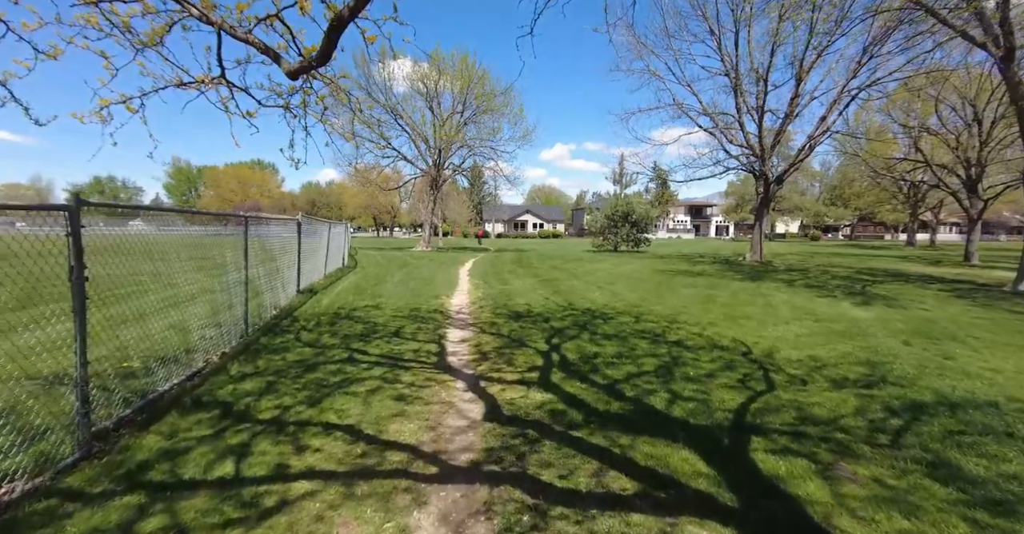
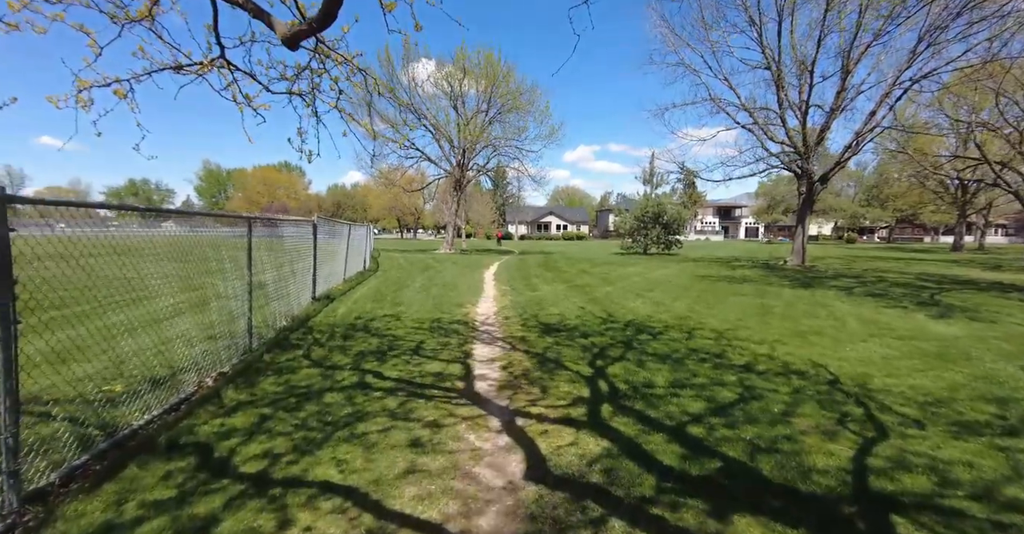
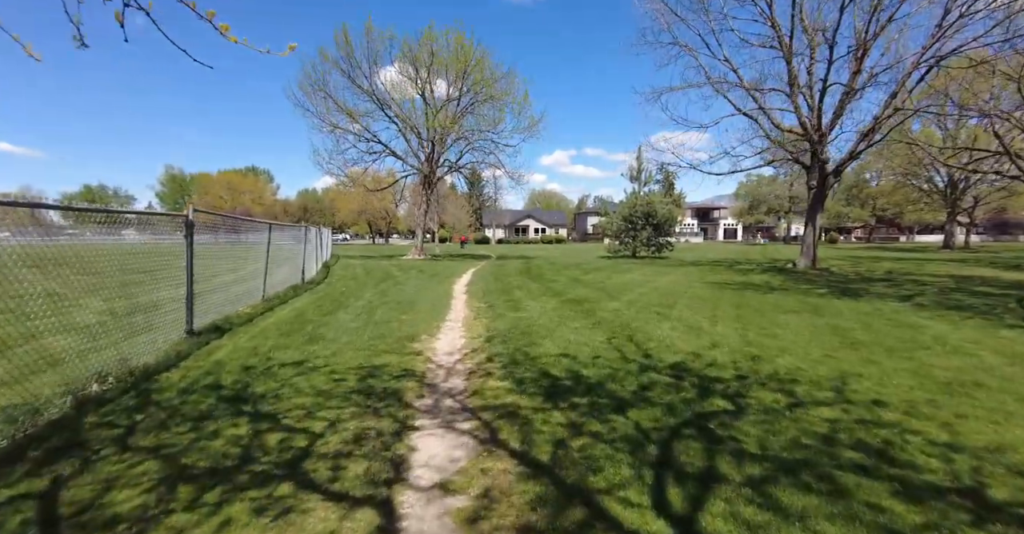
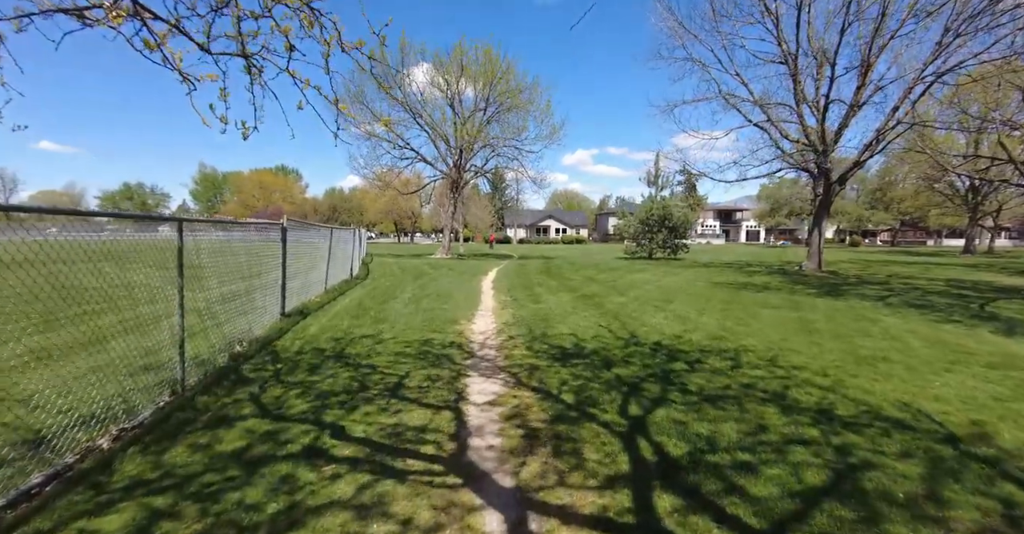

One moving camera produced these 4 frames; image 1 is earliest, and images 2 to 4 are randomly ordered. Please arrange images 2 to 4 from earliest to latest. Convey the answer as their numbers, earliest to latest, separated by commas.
2, 4, 3
